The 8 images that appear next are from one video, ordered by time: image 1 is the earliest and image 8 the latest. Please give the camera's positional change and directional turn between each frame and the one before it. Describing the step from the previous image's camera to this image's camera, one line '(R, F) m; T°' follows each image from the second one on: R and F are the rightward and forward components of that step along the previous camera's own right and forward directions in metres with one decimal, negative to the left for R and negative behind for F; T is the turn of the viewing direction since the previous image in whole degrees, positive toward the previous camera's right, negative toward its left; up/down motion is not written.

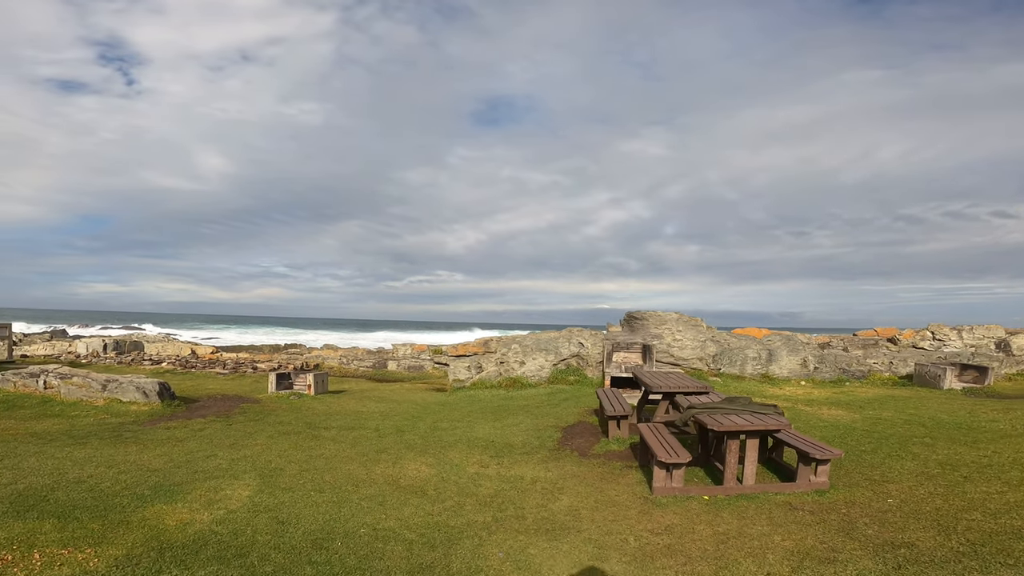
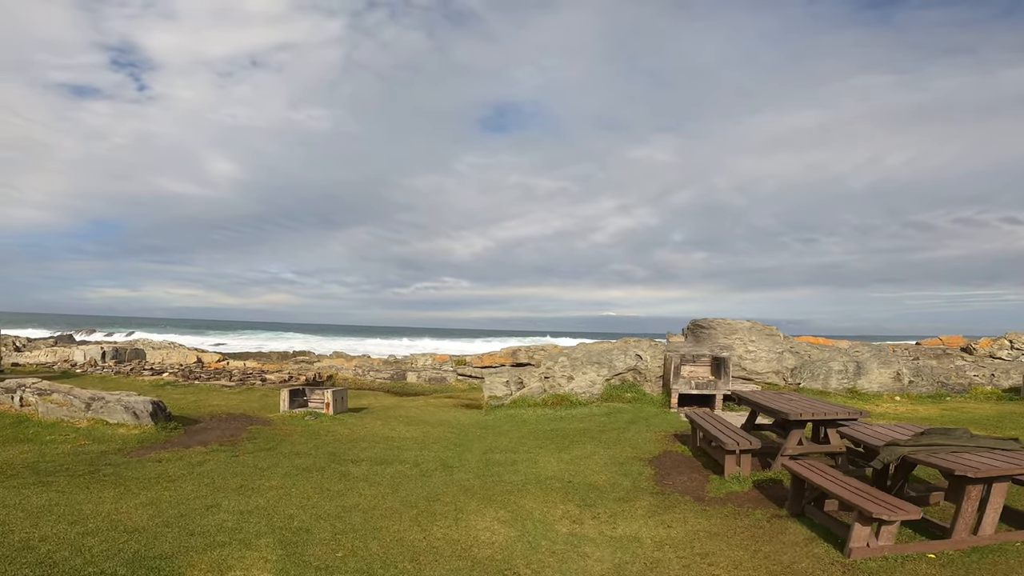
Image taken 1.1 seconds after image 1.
(-1.2, +2.2) m; -1°
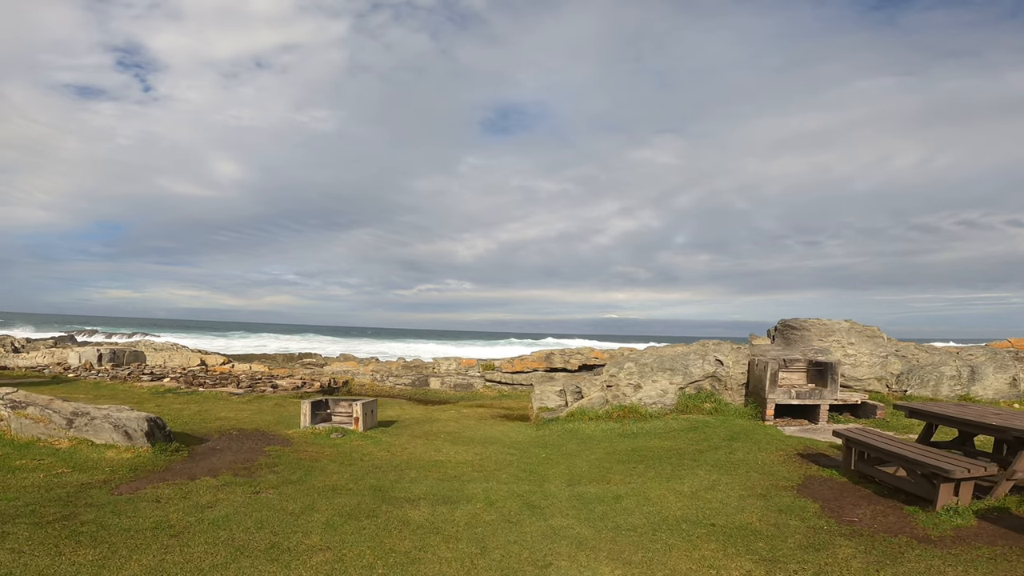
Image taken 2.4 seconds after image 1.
(-1.4, +2.2) m; 0°
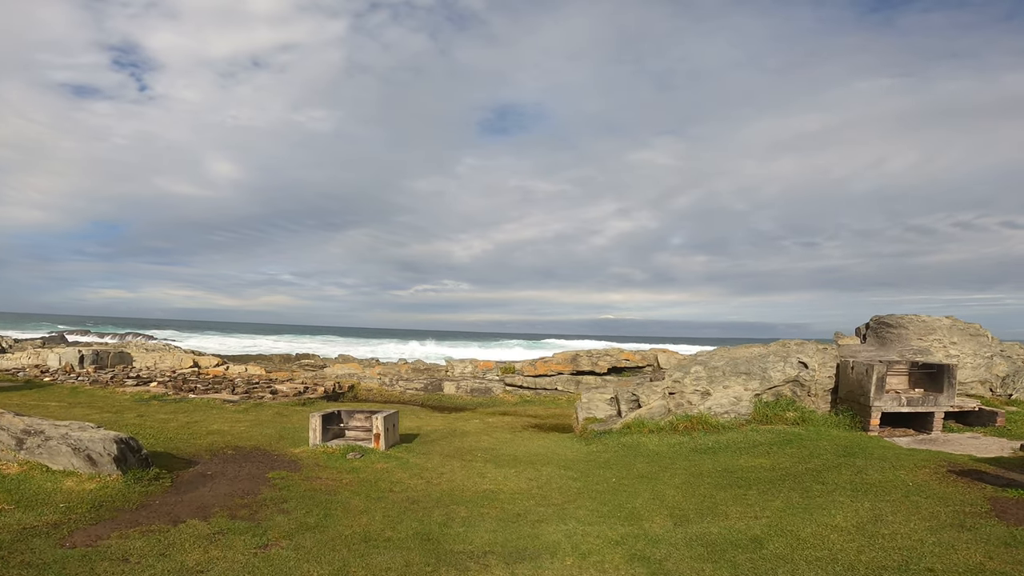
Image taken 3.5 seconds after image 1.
(-1.0, +2.0) m; 0°
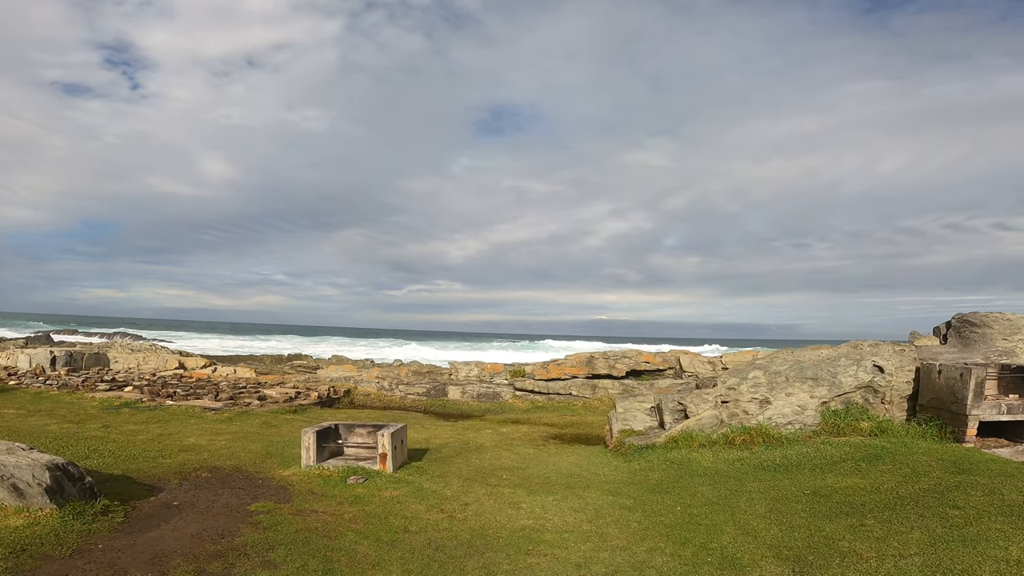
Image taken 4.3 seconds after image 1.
(-0.6, +1.6) m; +1°
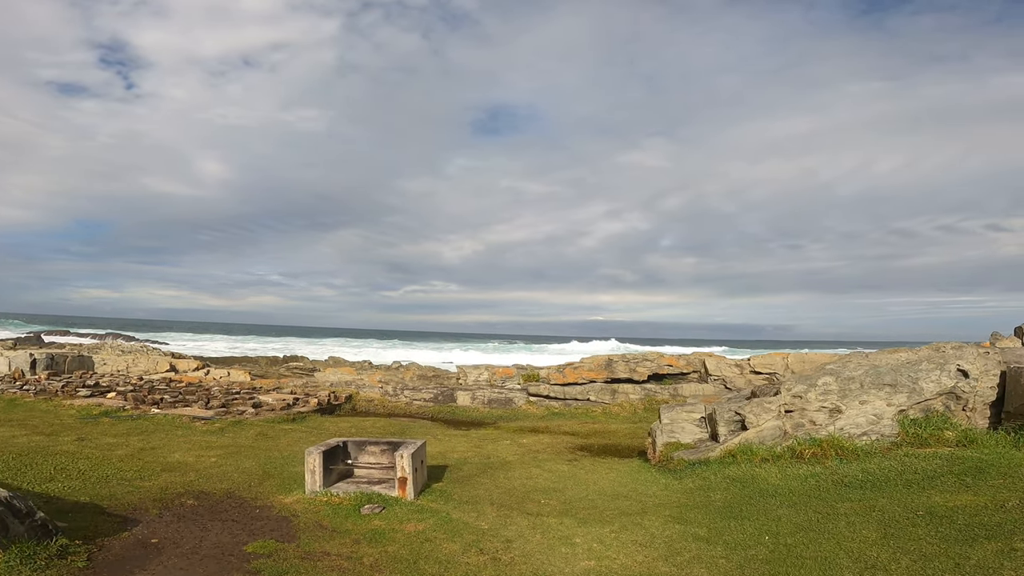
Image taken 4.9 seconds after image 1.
(-0.6, +1.2) m; 0°
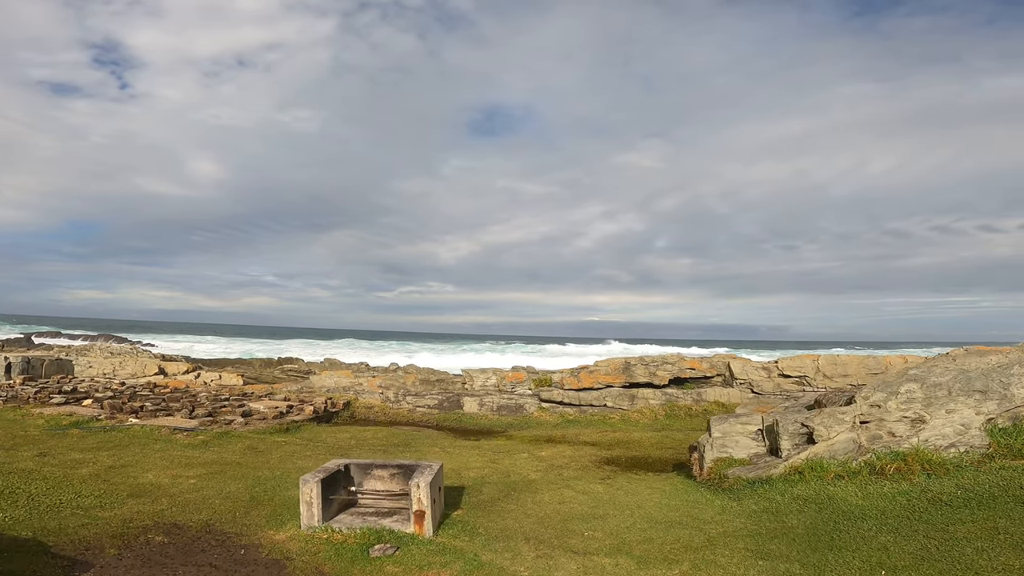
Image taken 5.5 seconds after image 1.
(-0.5, +1.2) m; 0°
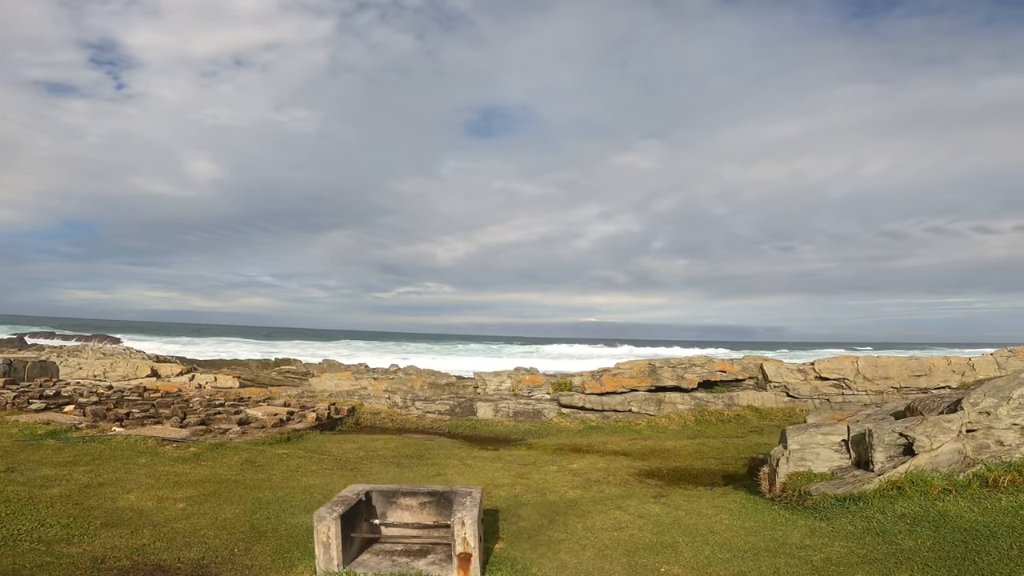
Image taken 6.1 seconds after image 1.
(-0.6, +1.1) m; 0°
